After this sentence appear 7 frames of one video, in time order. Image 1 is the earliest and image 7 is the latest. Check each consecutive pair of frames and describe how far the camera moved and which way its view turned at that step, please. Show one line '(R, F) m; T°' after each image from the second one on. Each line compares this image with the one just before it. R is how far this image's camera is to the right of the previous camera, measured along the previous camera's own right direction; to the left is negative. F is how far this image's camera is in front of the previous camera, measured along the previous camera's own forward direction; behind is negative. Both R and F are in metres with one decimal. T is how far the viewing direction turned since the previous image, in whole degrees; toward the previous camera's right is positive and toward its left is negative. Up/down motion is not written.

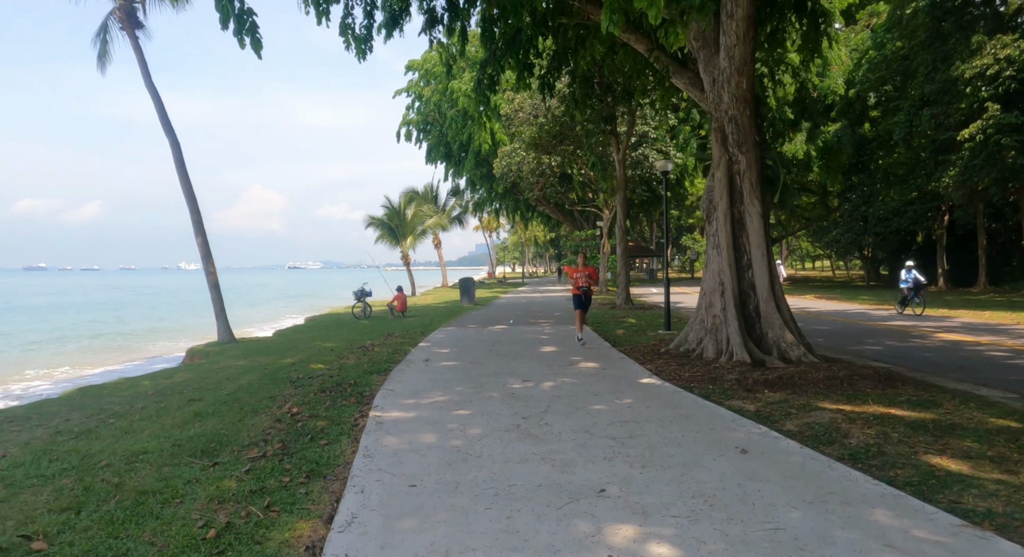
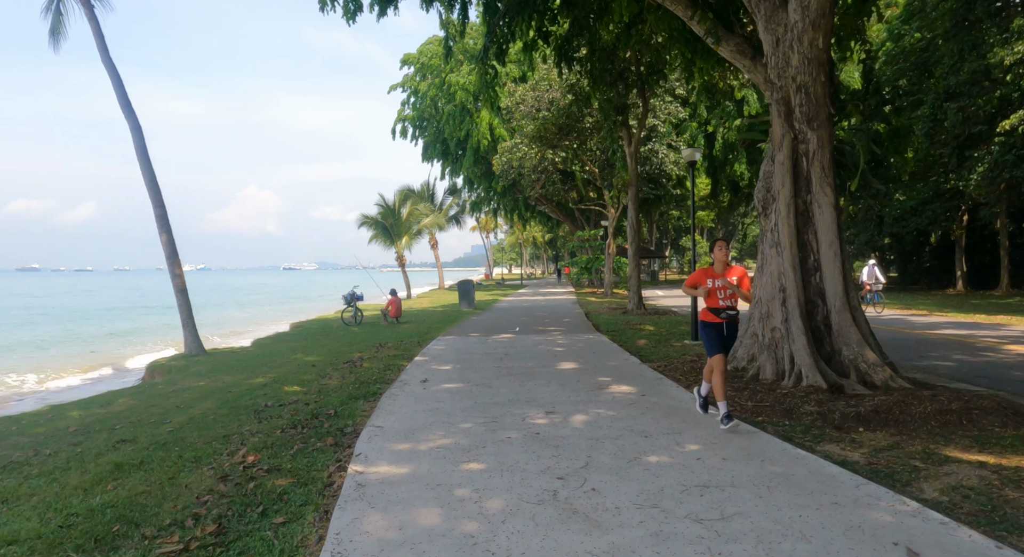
(-0.2, +1.6) m; 0°
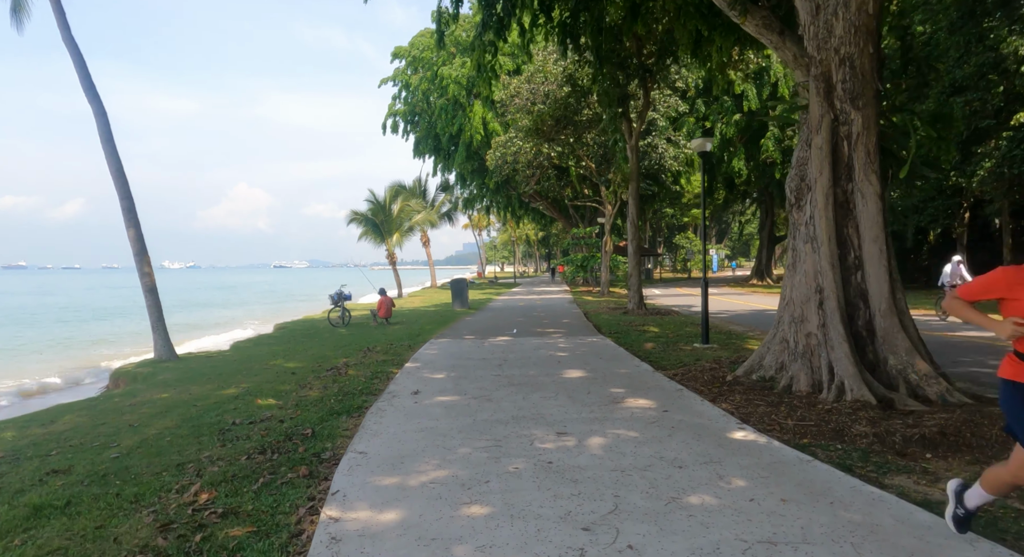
(-0.1, +0.9) m; +1°
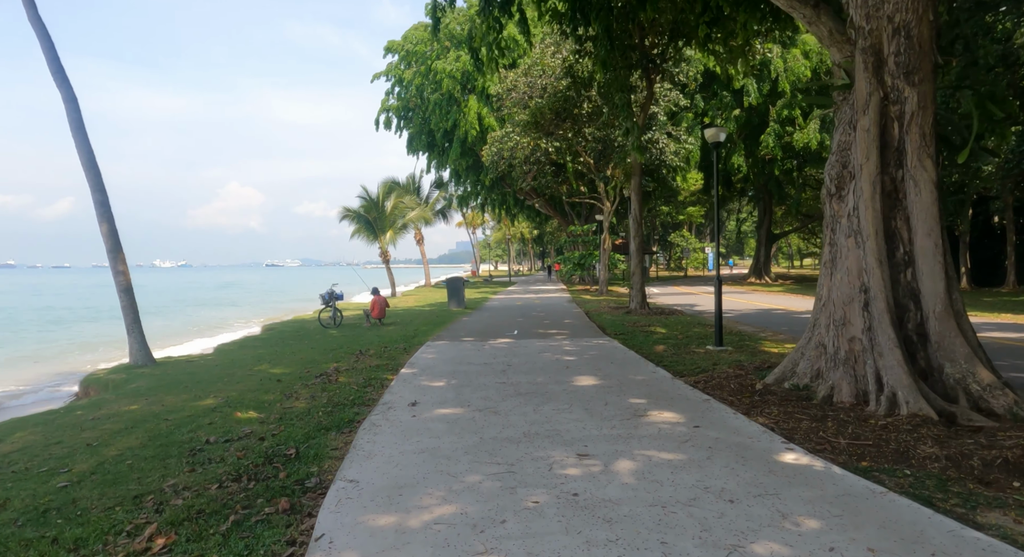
(-0.2, +0.7) m; +1°
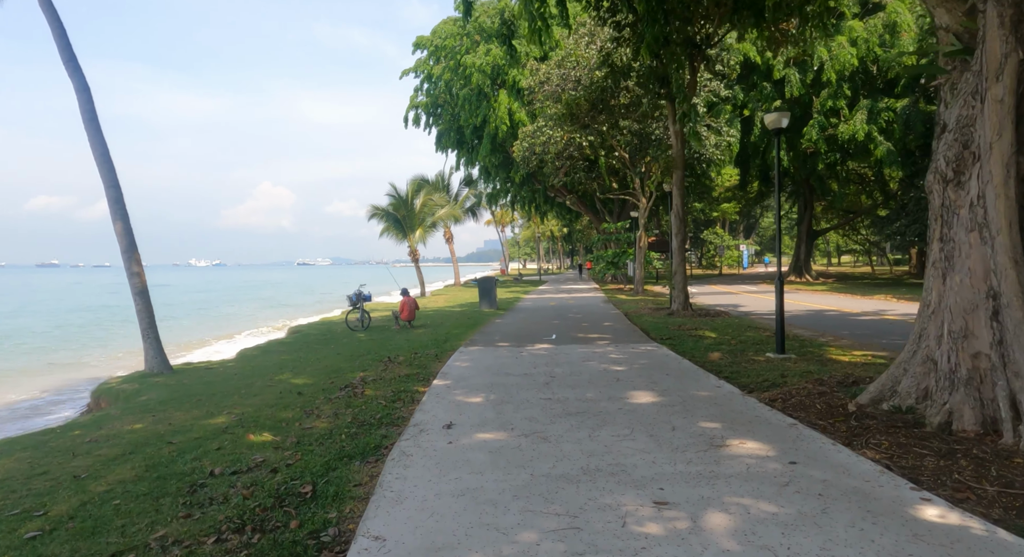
(-0.2, +0.9) m; -3°
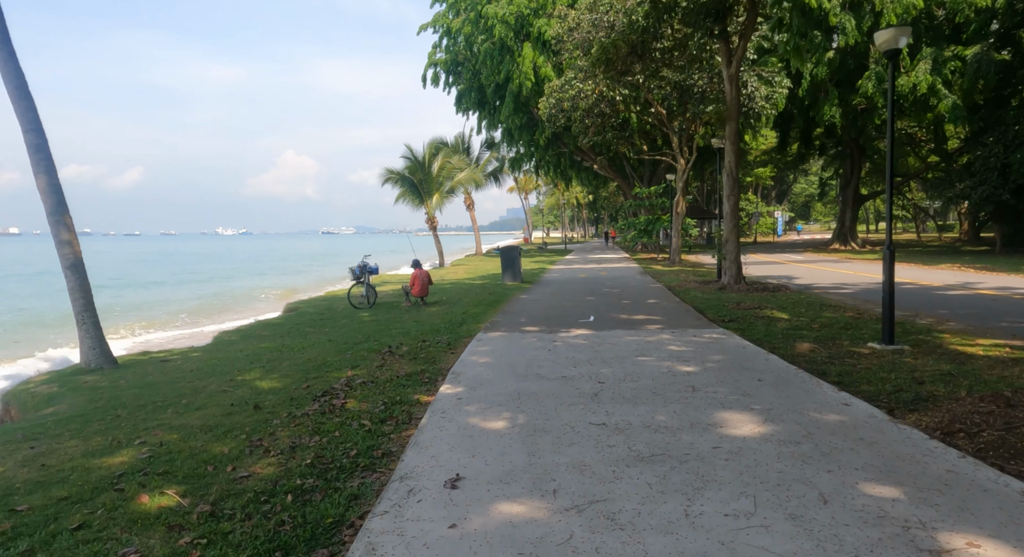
(-0.1, +2.1) m; -2°
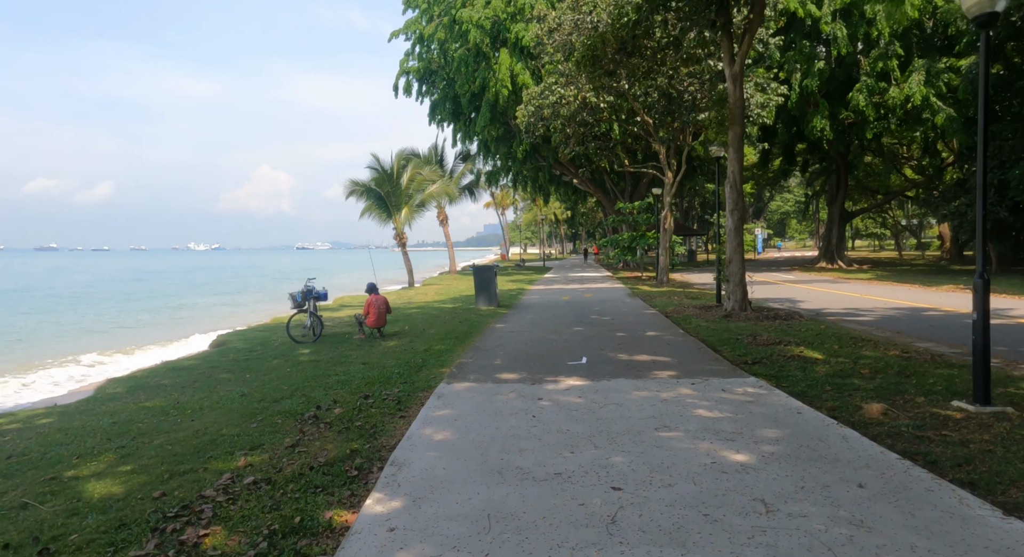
(+0.1, +2.1) m; +2°
